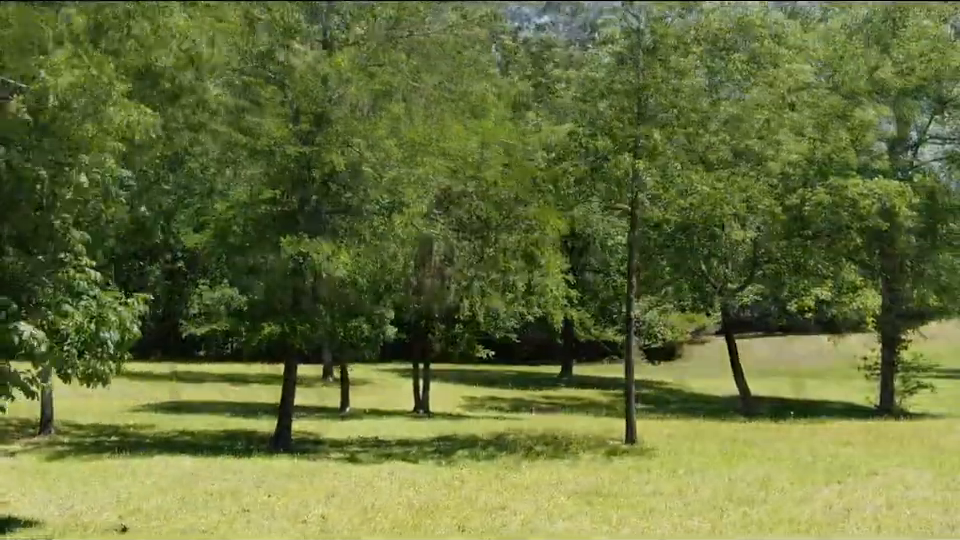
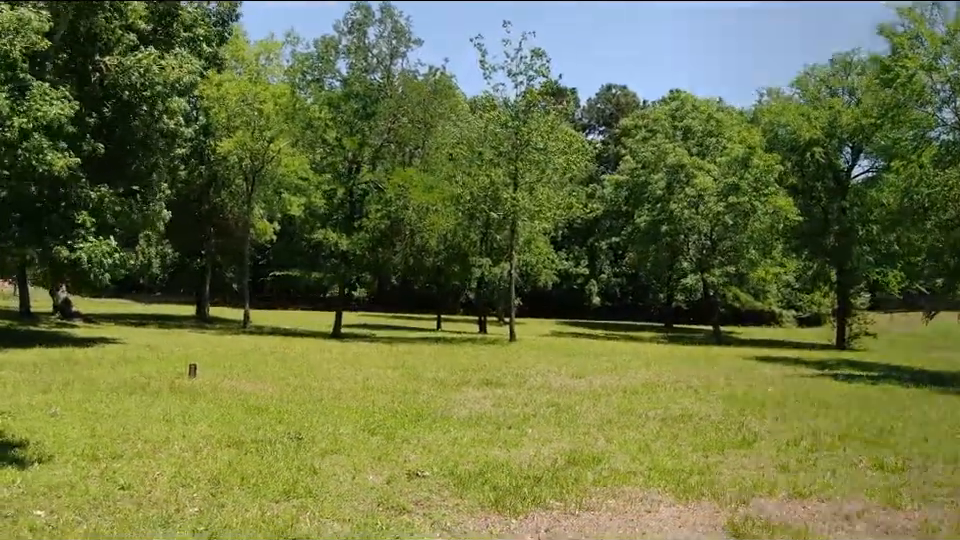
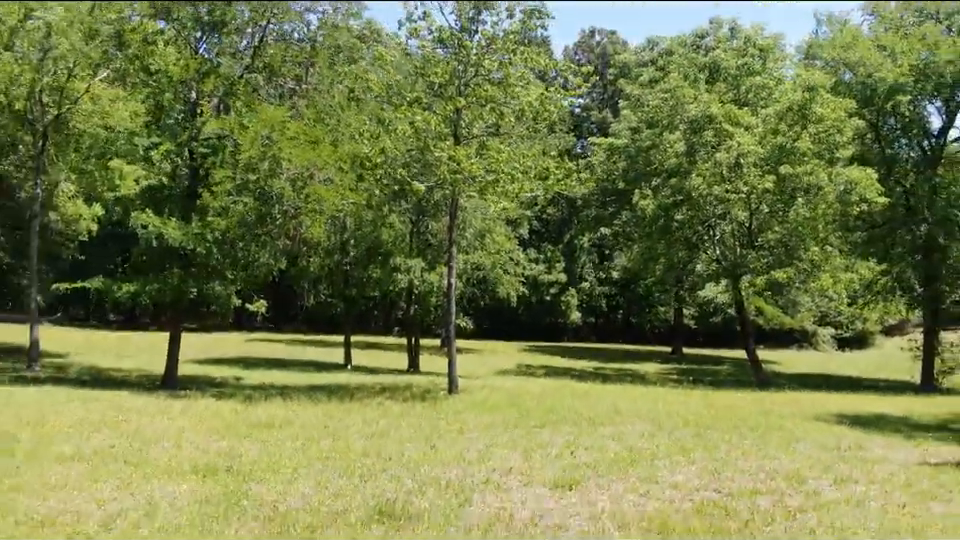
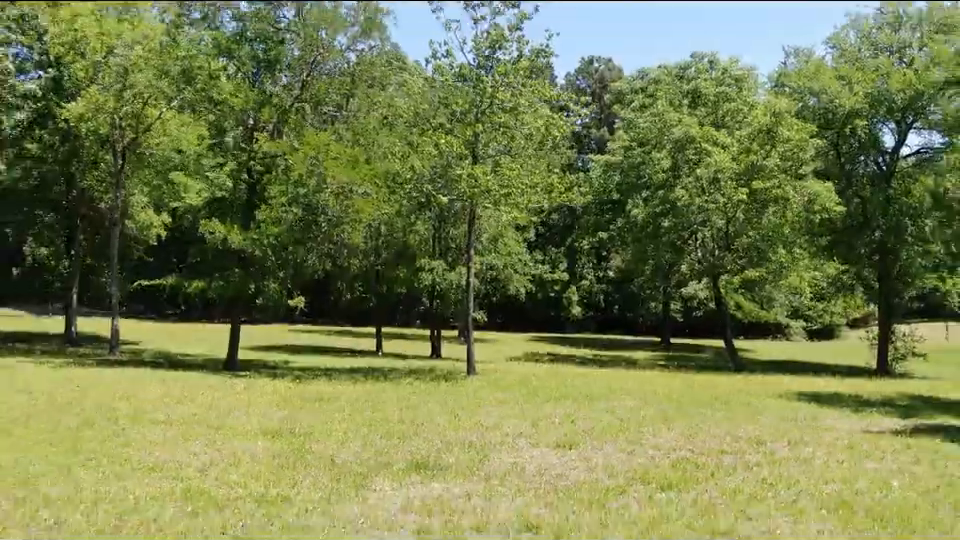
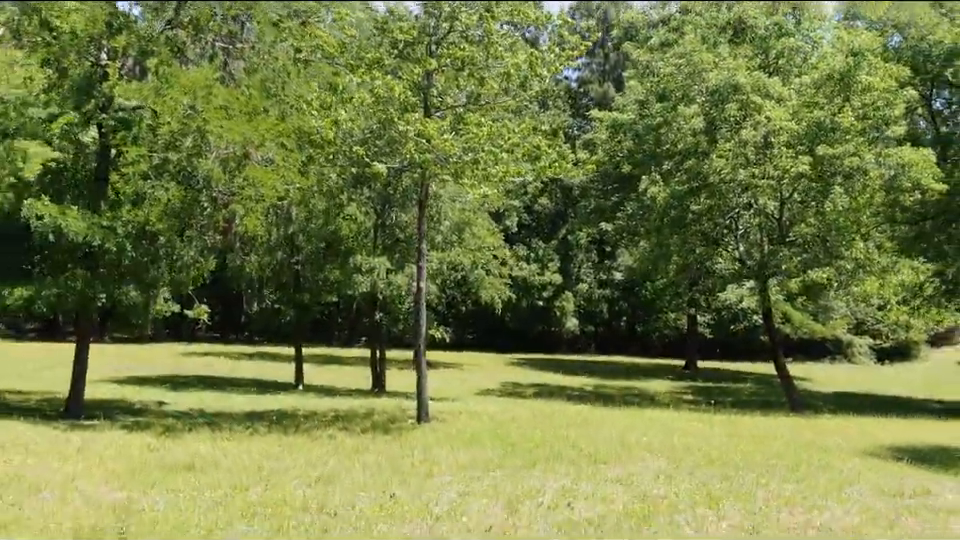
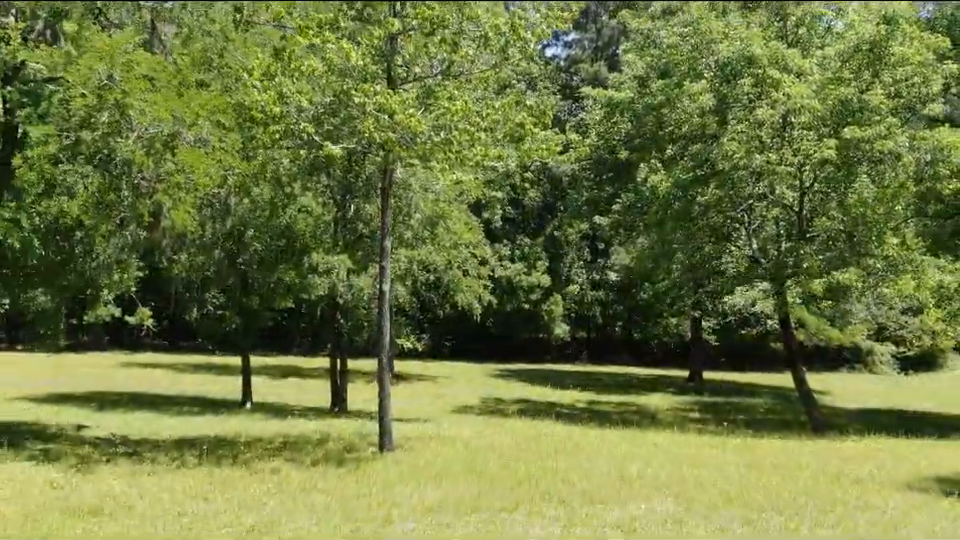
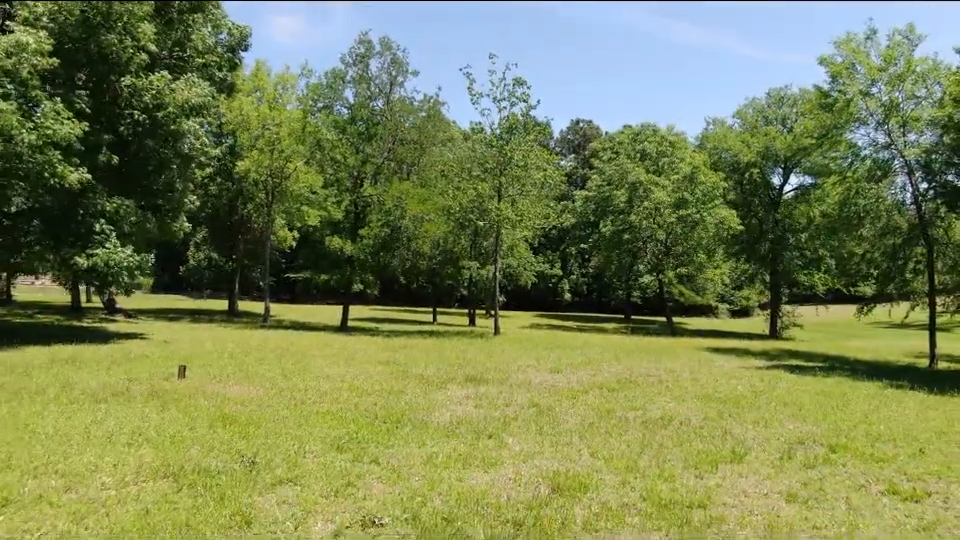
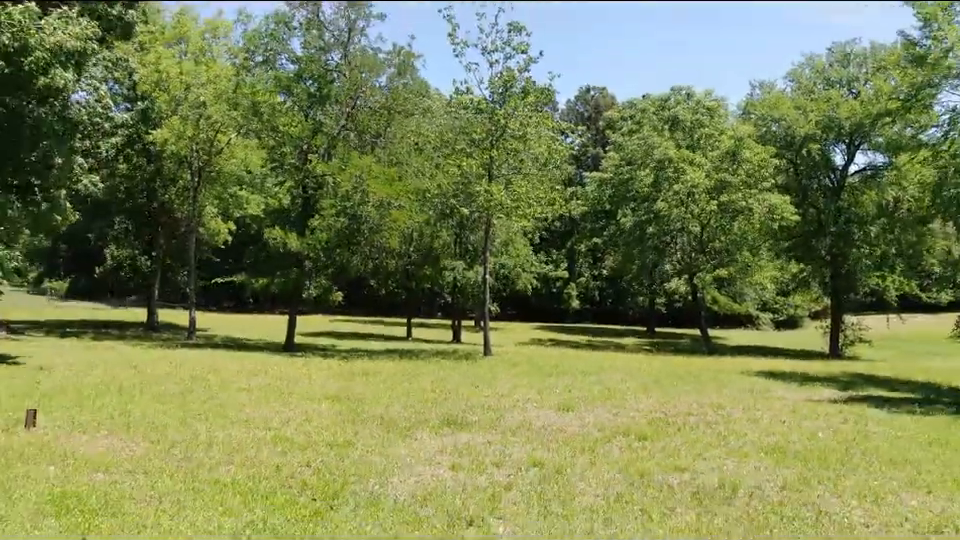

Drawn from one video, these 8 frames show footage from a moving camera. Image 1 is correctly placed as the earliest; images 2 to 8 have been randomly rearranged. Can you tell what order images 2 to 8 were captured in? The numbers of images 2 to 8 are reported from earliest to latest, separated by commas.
6, 5, 3, 4, 8, 7, 2
